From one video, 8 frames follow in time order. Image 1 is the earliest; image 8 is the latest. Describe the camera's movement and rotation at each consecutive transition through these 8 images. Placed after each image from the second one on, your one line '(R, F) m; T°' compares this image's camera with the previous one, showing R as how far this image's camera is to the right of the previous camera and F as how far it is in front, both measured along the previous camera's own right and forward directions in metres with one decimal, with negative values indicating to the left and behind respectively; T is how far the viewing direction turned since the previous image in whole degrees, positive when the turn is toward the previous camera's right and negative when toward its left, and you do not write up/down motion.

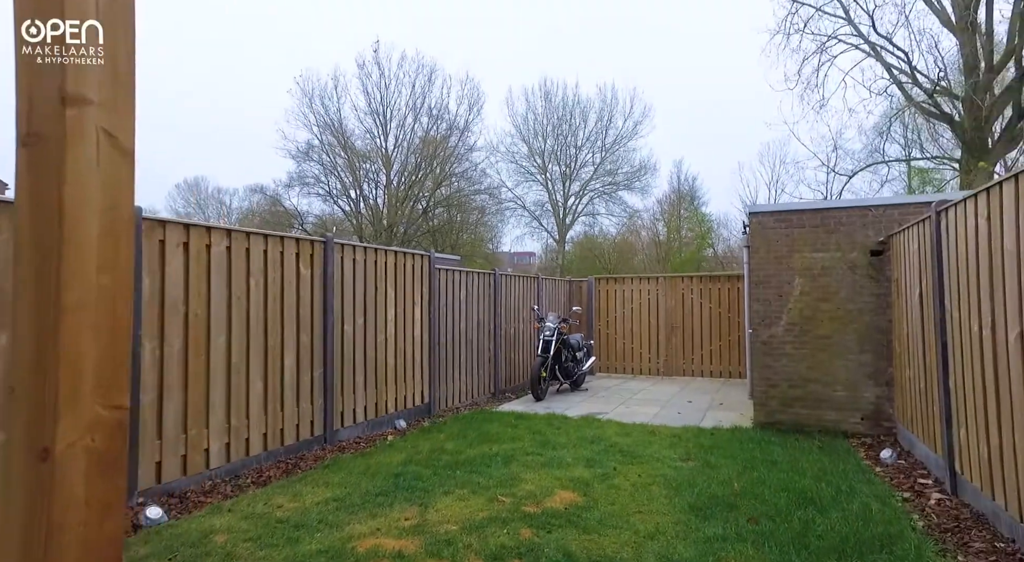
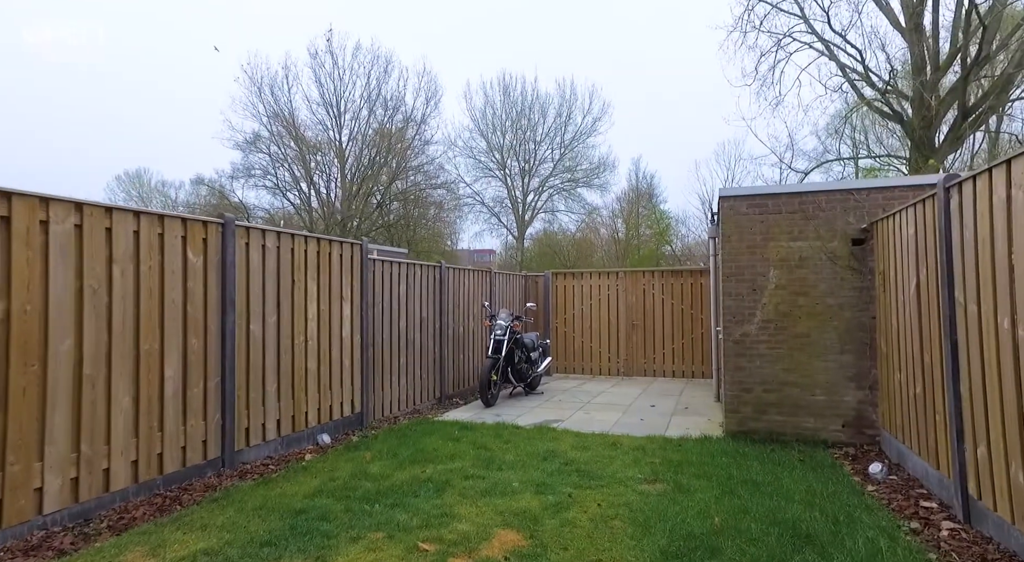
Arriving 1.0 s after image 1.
(+0.2, +0.8) m; +4°
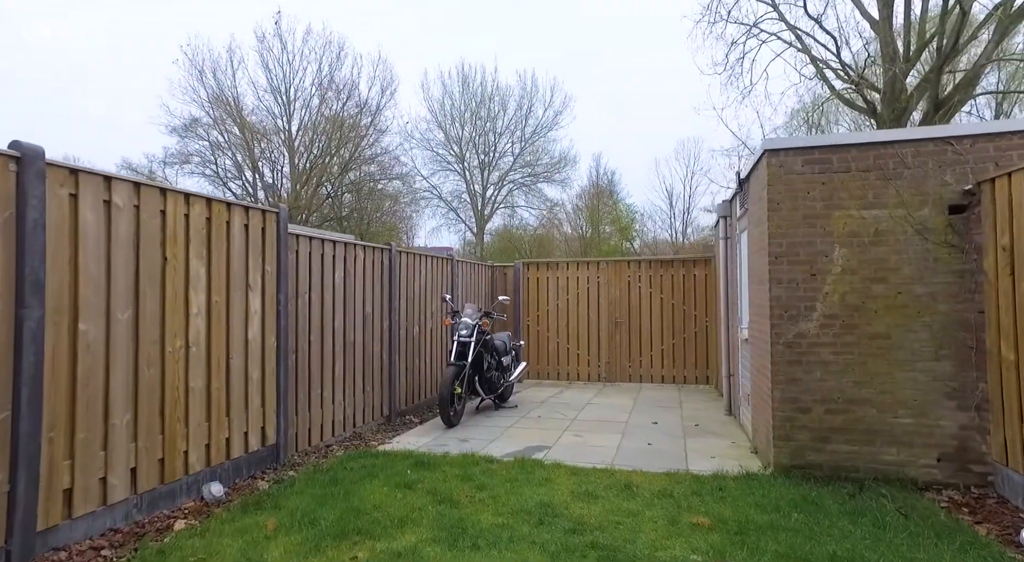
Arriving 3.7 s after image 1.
(-0.1, +1.6) m; +4°
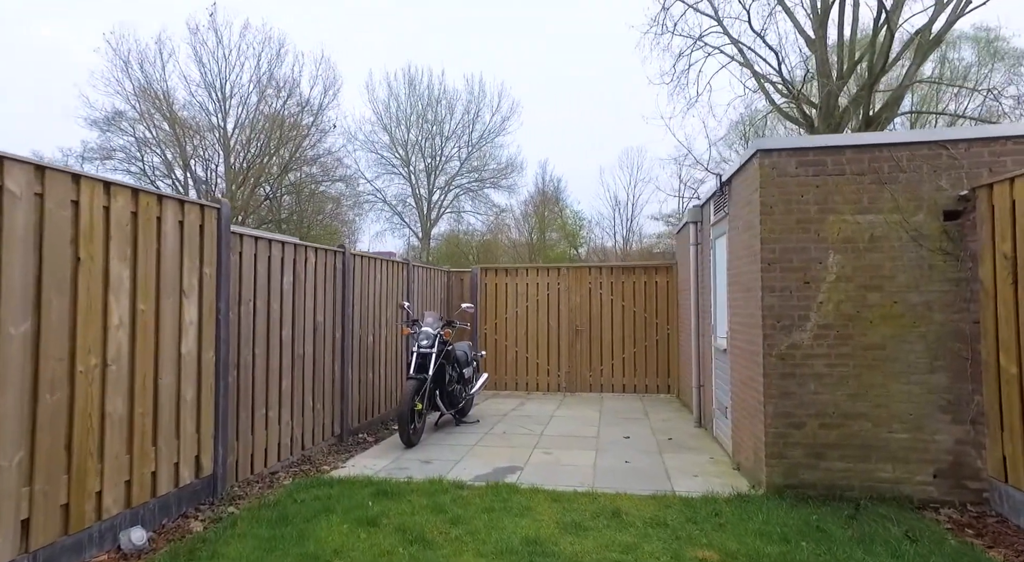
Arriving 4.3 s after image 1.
(-0.2, +0.4) m; +6°
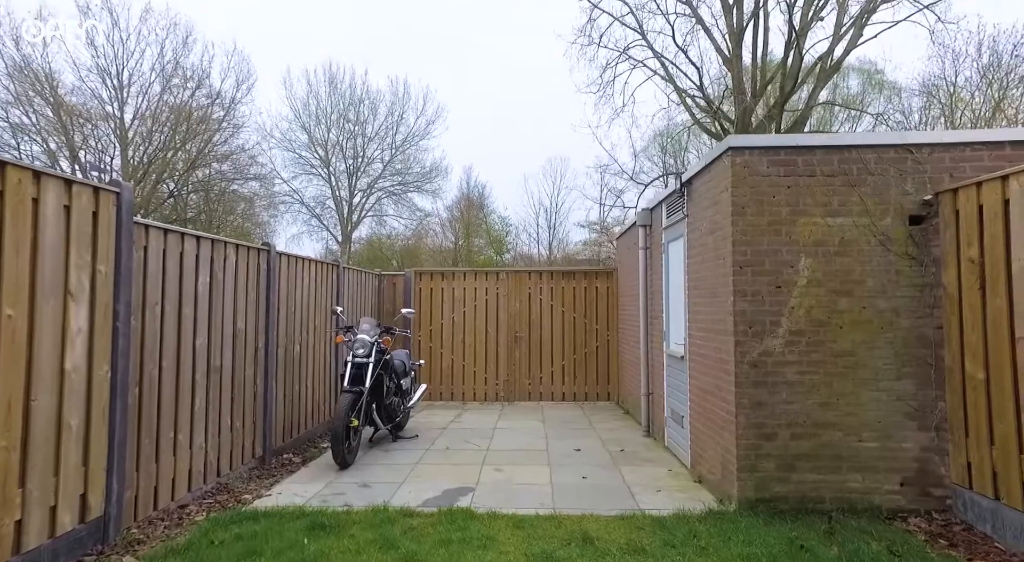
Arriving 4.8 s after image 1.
(-0.2, +0.4) m; +8°
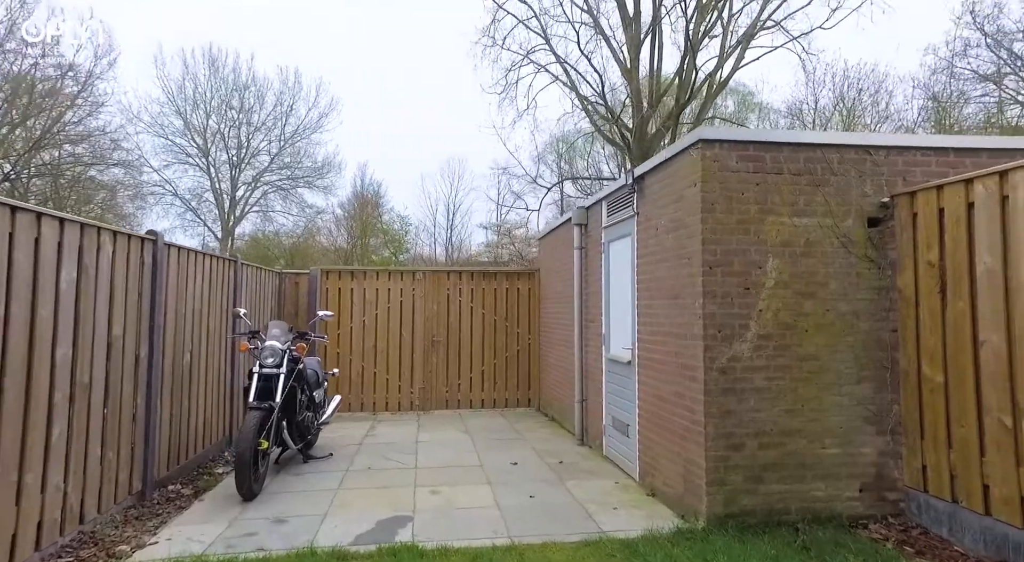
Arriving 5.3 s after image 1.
(-0.4, +0.5) m; +11°
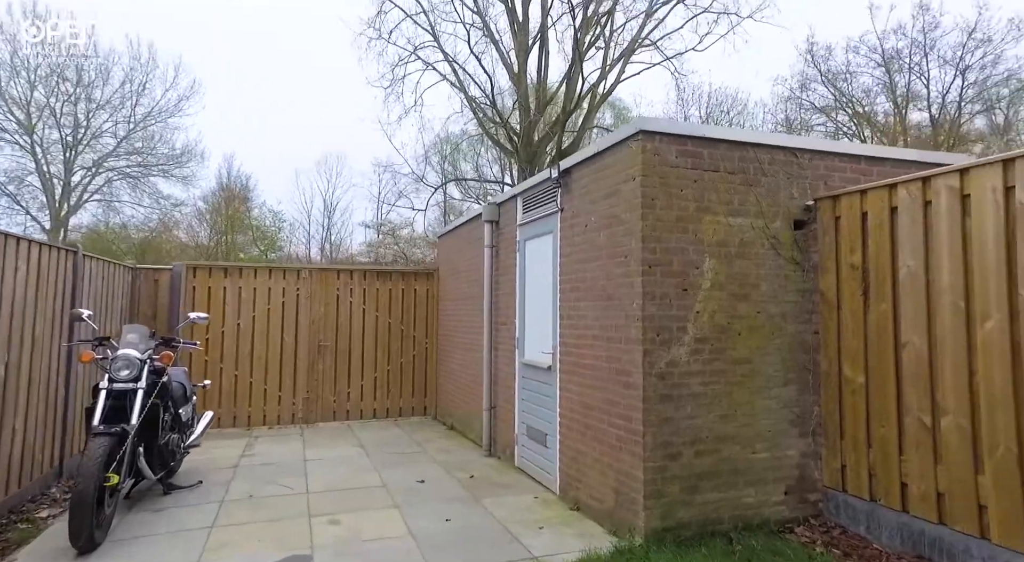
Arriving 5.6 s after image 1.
(-0.2, +0.4) m; +12°
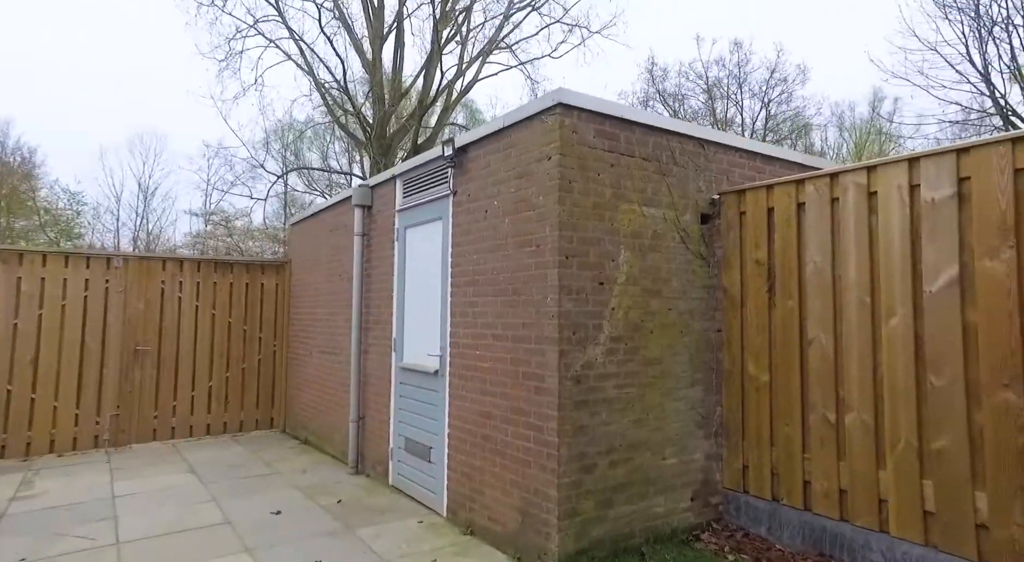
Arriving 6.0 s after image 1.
(-0.2, +0.6) m; +15°
